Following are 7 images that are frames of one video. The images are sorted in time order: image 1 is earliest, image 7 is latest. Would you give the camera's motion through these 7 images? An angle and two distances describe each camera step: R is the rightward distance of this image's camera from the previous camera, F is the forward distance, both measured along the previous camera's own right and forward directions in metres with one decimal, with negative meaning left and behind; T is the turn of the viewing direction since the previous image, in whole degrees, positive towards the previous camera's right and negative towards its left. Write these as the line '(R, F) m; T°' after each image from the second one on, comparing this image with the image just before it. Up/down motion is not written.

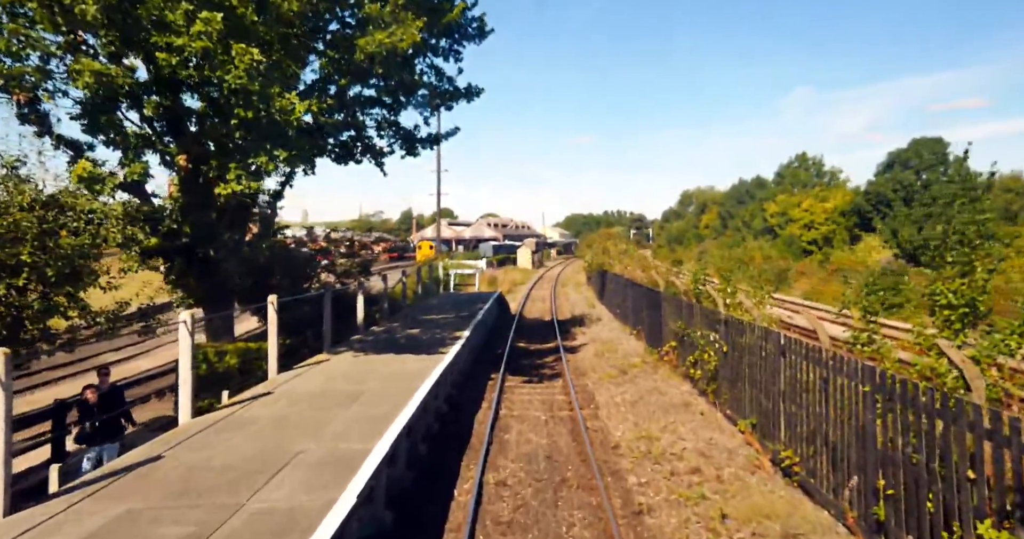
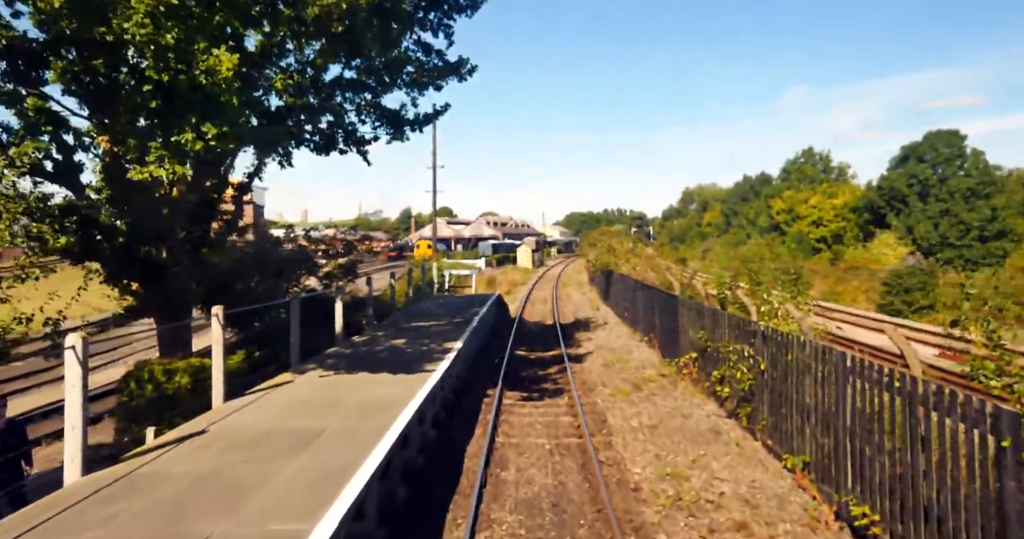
(0.0, +1.5) m; 0°
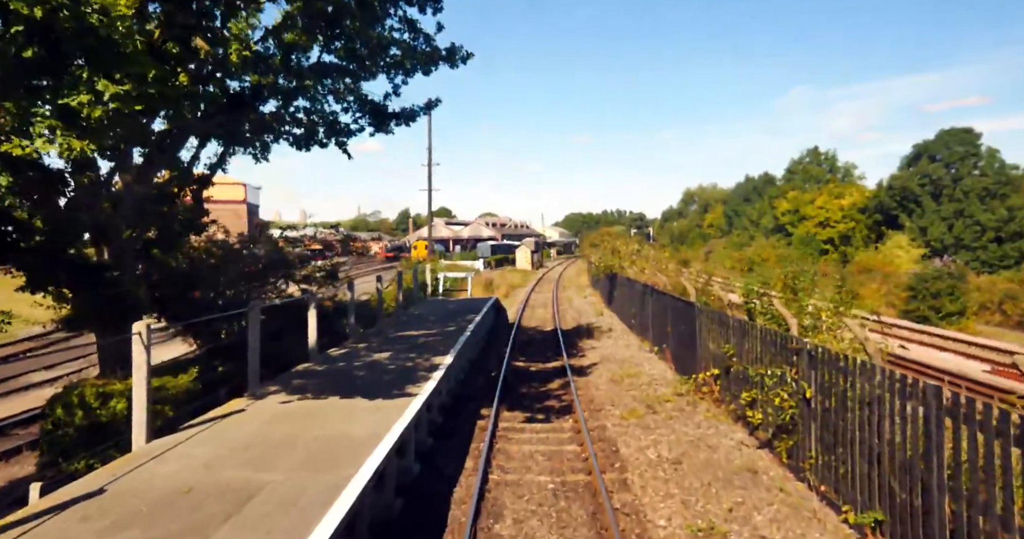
(0.0, +1.4) m; 0°
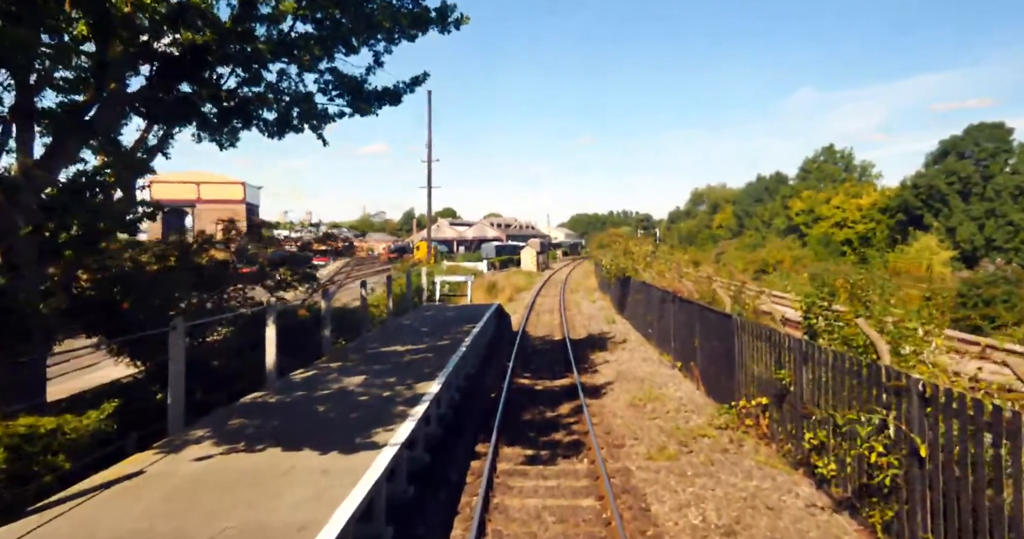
(0.0, +1.8) m; 0°
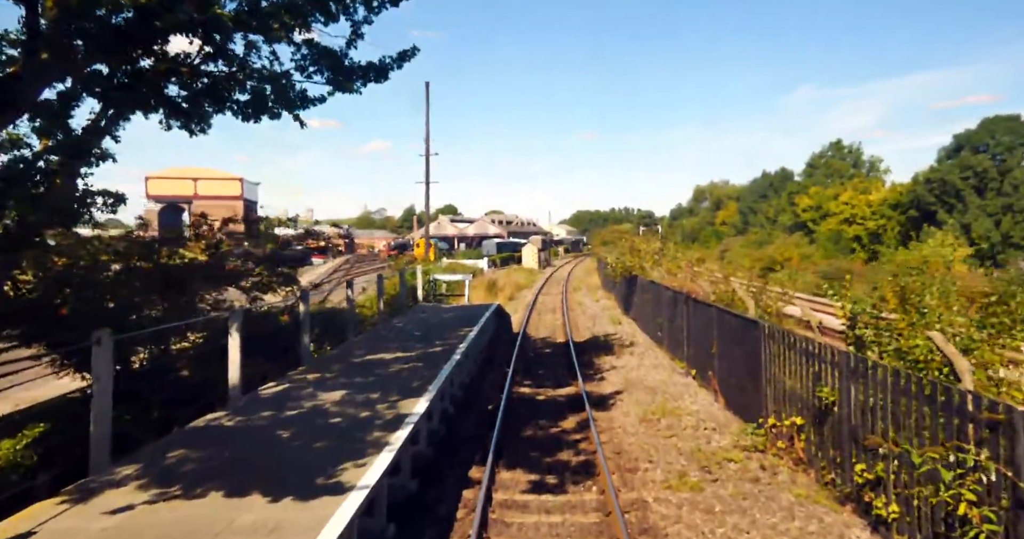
(0.0, +1.1) m; 0°
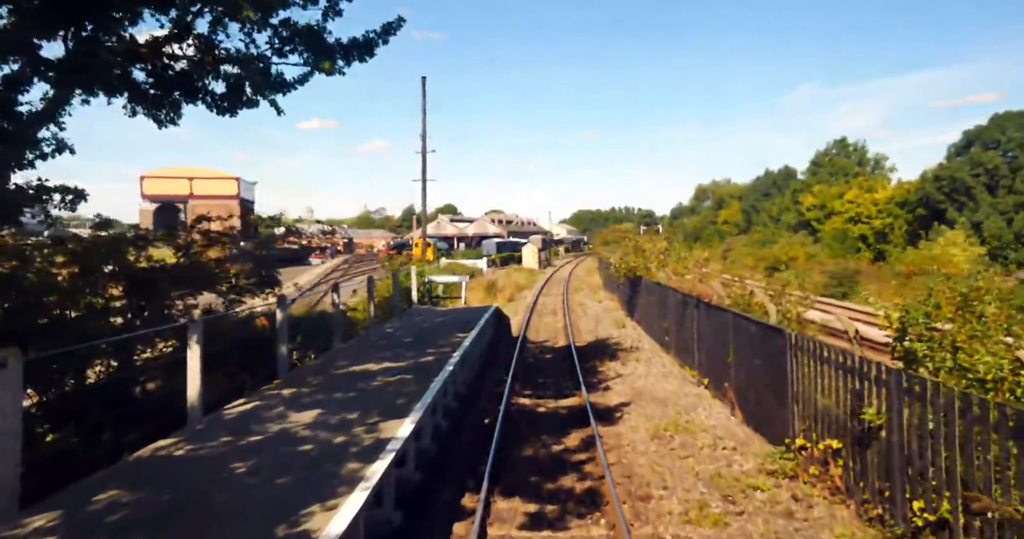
(0.0, +0.9) m; 0°
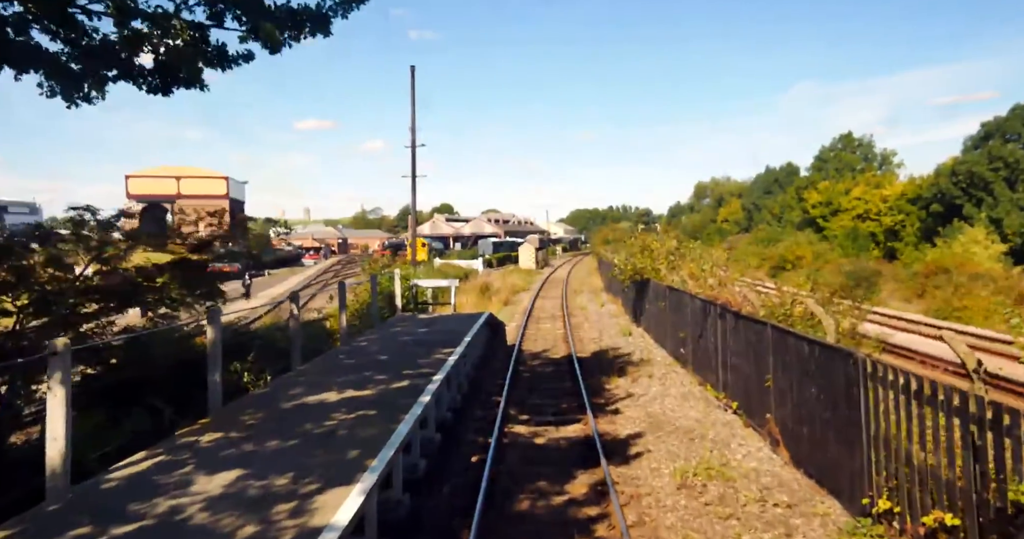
(+0.1, +1.8) m; 0°
